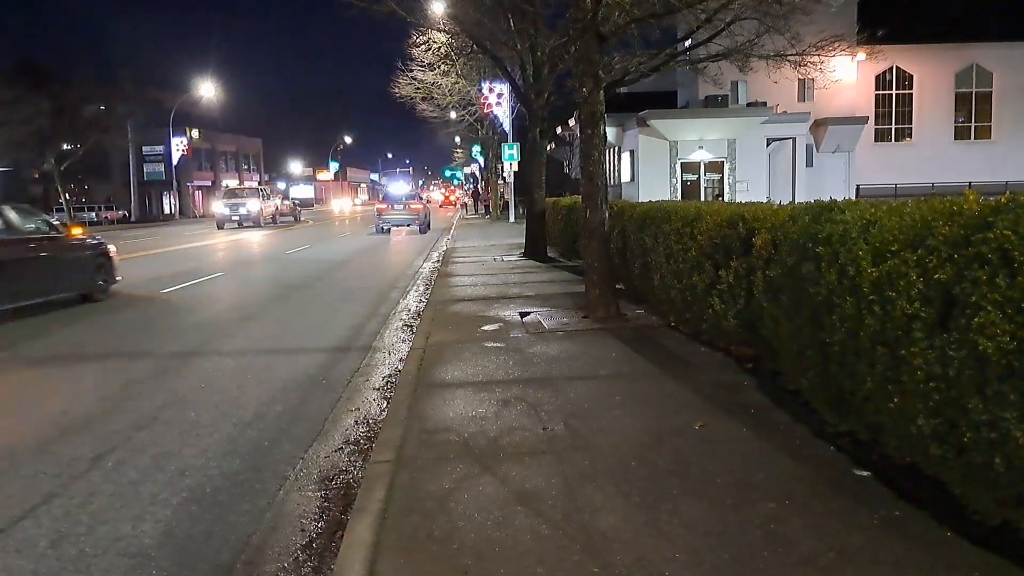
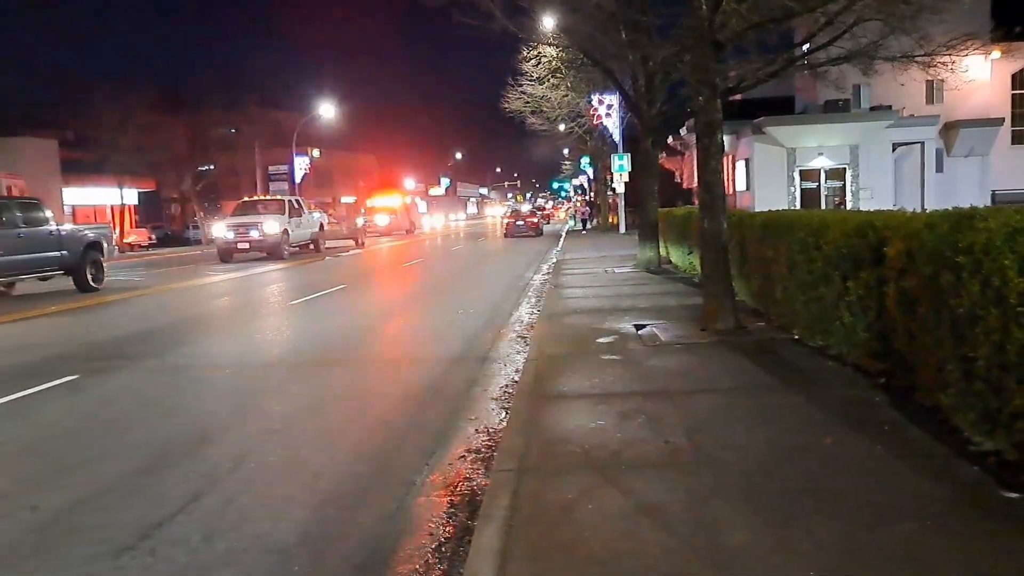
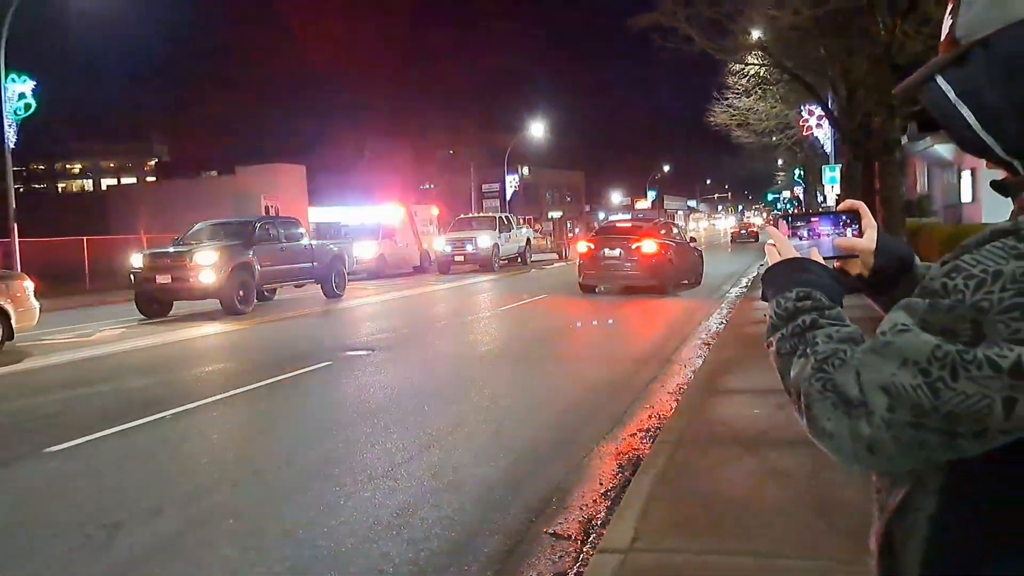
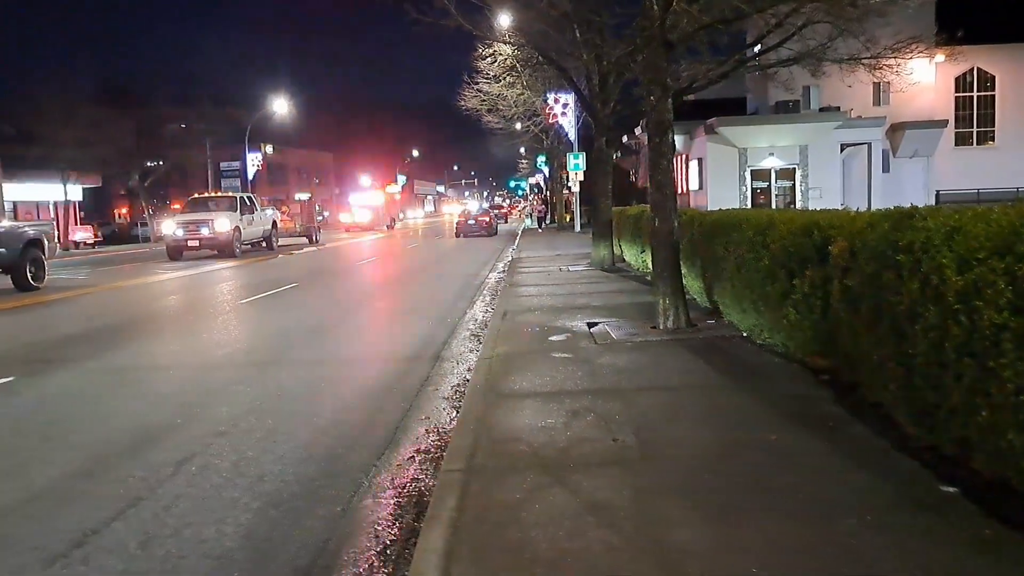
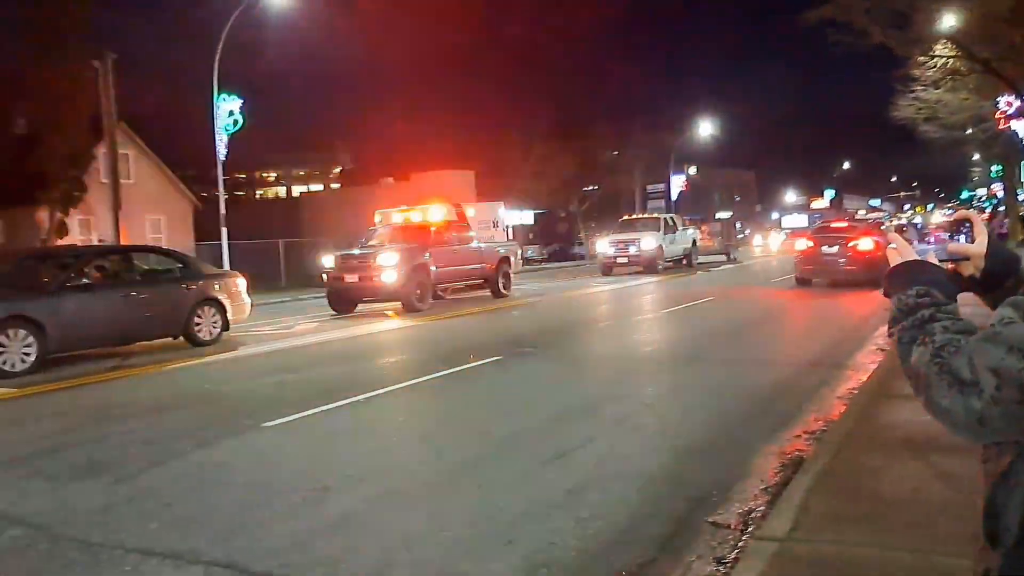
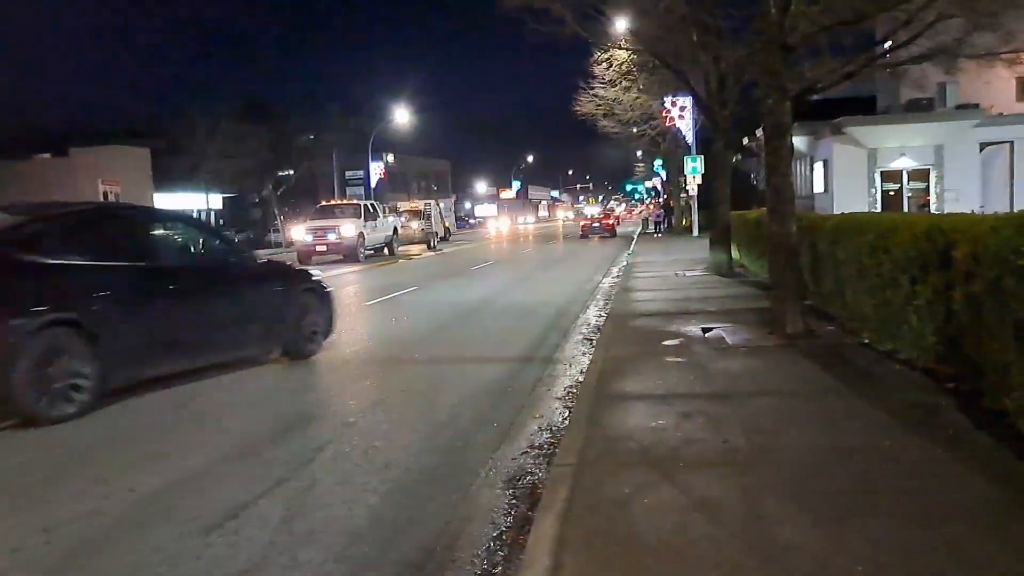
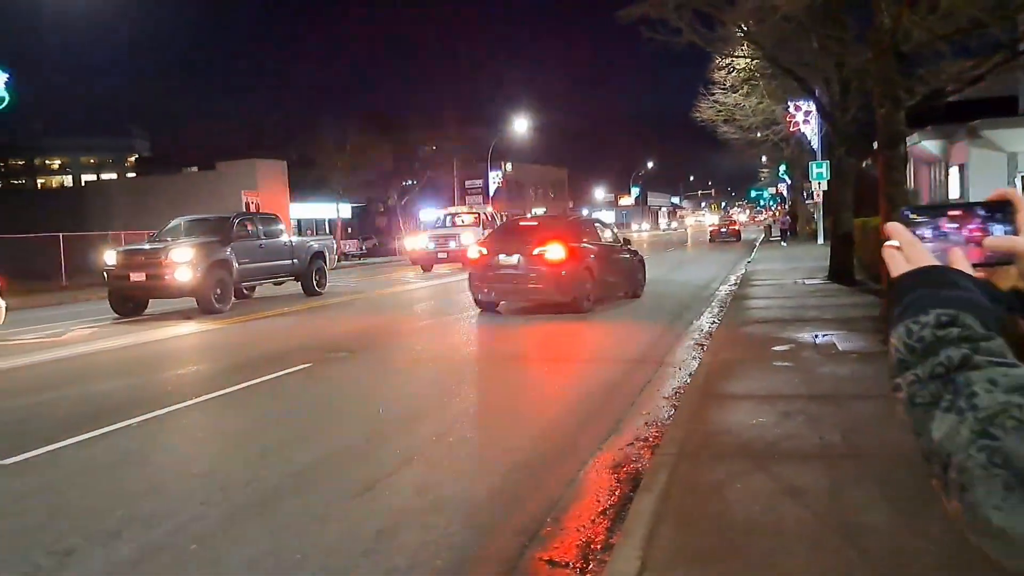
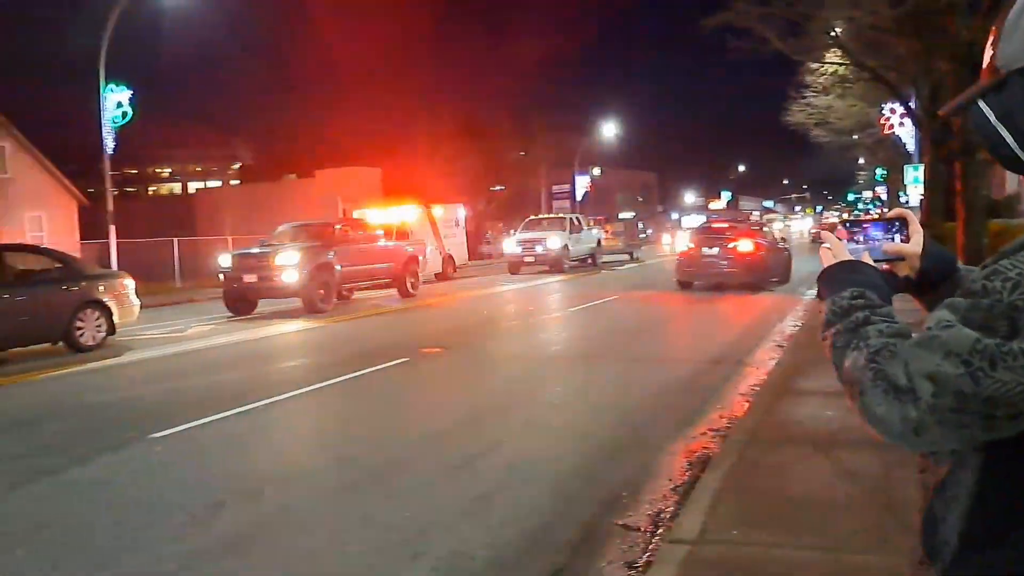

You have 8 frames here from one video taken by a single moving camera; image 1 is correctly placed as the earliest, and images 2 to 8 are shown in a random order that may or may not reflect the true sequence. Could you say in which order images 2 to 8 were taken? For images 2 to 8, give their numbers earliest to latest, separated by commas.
4, 2, 6, 7, 3, 8, 5
